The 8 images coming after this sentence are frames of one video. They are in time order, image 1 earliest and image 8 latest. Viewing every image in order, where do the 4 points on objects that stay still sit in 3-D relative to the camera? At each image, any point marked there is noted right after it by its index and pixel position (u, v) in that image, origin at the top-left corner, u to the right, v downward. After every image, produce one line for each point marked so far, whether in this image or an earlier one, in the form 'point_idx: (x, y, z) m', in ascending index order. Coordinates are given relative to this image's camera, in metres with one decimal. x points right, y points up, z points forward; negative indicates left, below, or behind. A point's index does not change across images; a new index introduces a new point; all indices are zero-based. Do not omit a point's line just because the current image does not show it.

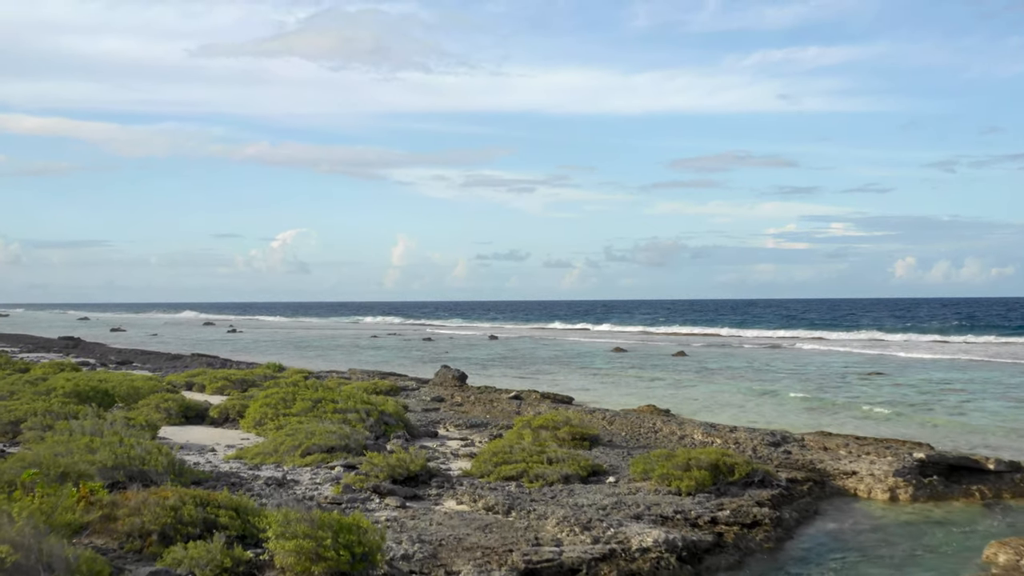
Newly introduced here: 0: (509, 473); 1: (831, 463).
0: (-0.1, -3.0, +12.3) m
1: (+5.7, -3.1, +13.5) m
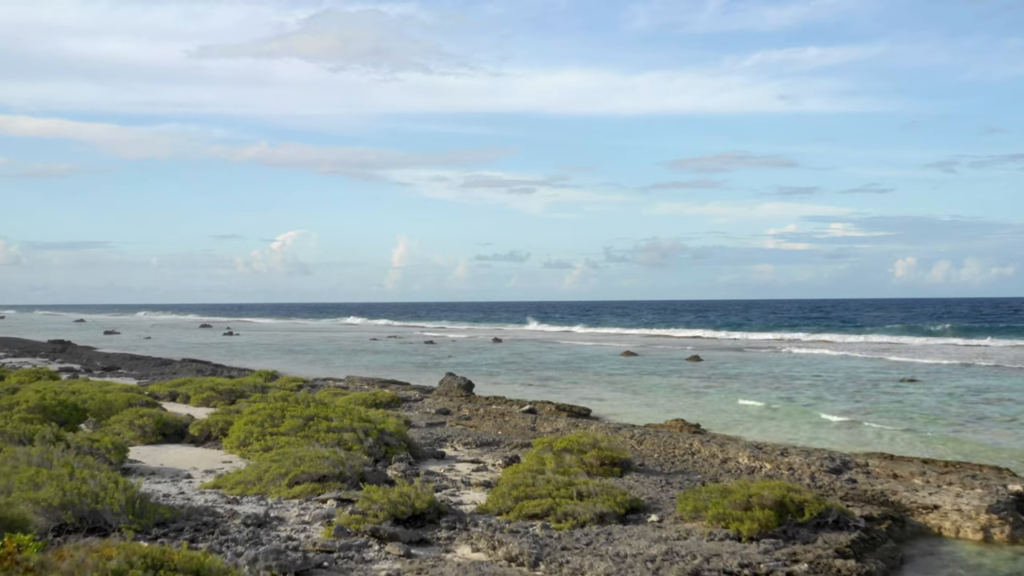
0: (+0.3, -3.1, +10.4) m
1: (+6.0, -3.2, +11.5) m
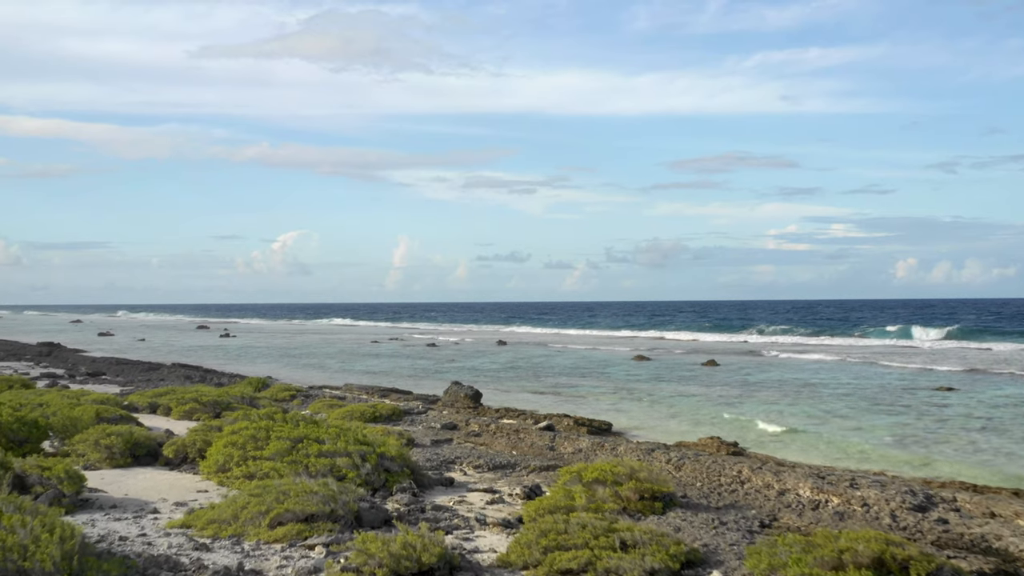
0: (+0.6, -3.1, +8.4) m
1: (+6.4, -3.2, +9.6) m
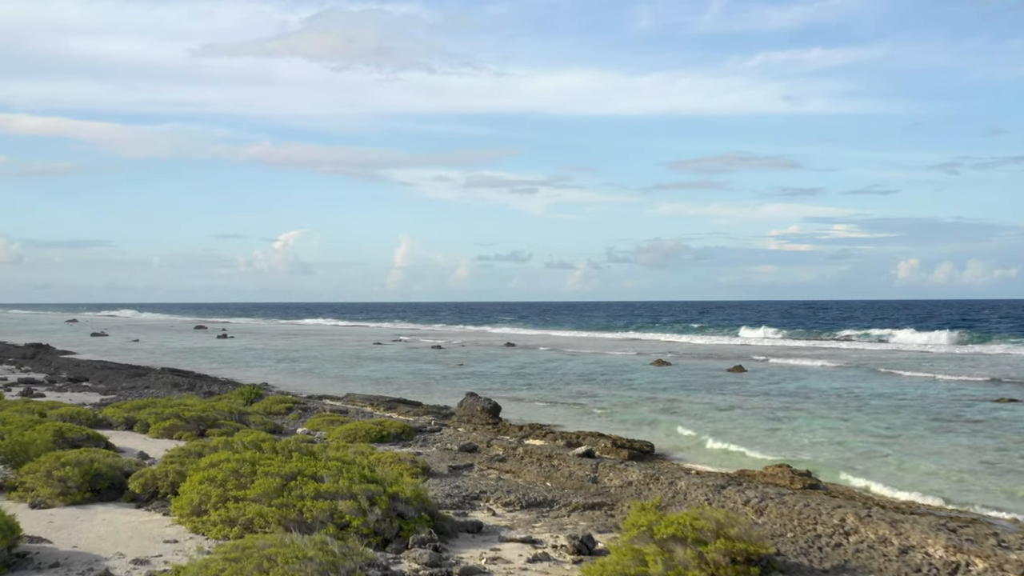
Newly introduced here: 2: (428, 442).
0: (+1.2, -3.1, +5.9) m
1: (+6.9, -3.2, +7.0) m
2: (-1.9, -3.4, +16.7) m
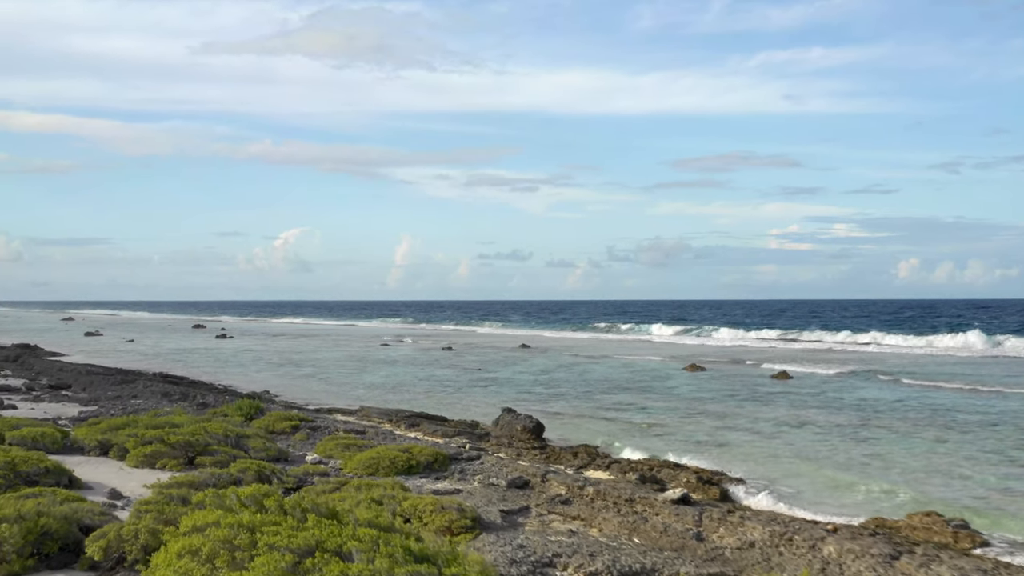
0: (+2.3, -3.1, +2.8) m
1: (+8.0, -3.2, +3.9) m
2: (-0.8, -3.4, +13.6) m
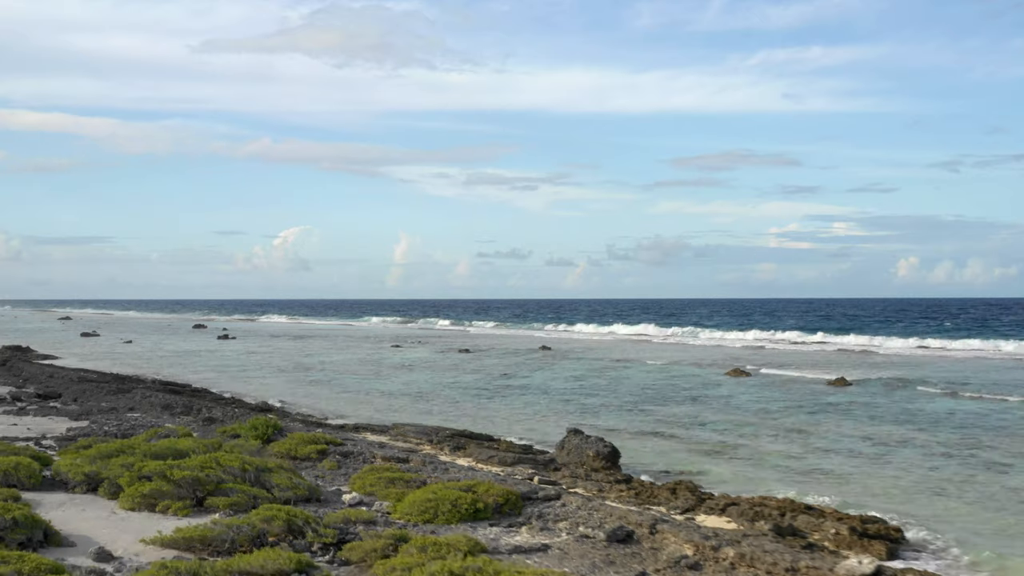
0: (+3.6, -3.1, 0.0) m
1: (+9.4, -3.2, +1.1) m
2: (+0.6, -3.3, +10.8) m
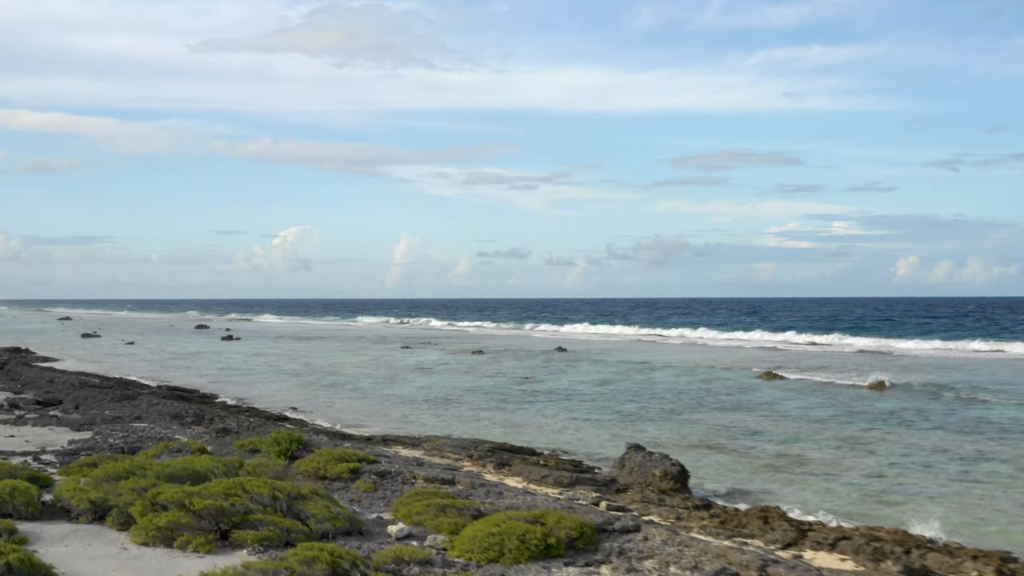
0: (+4.6, -3.1, -1.6) m
1: (+10.4, -3.2, -0.5) m
2: (+1.5, -3.3, +9.2) m
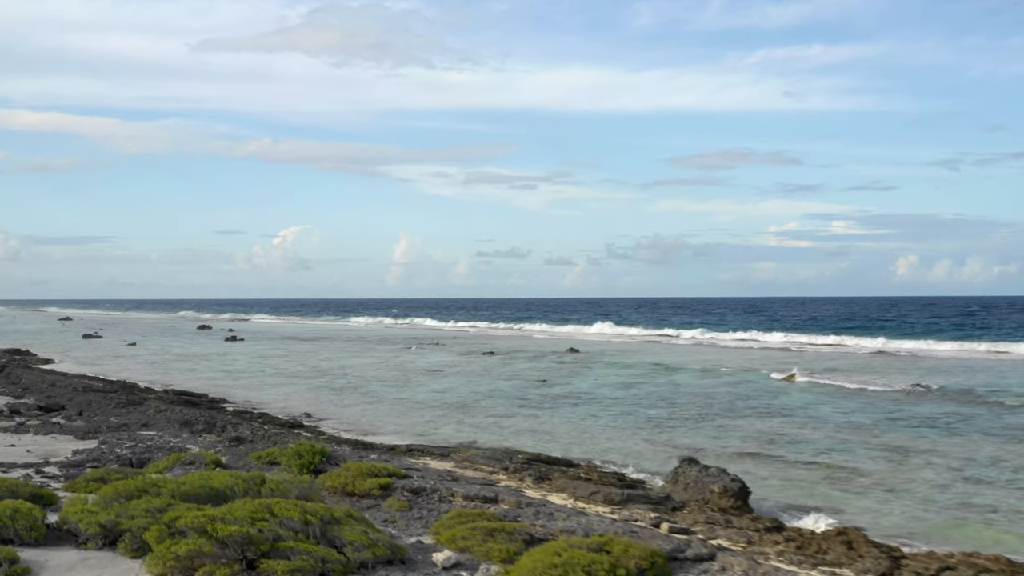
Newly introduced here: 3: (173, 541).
0: (+5.3, -3.1, -2.7) m
1: (+11.1, -3.2, -1.6) m
2: (+2.3, -3.3, +8.1) m
3: (-4.1, -3.1, +9.1) m
